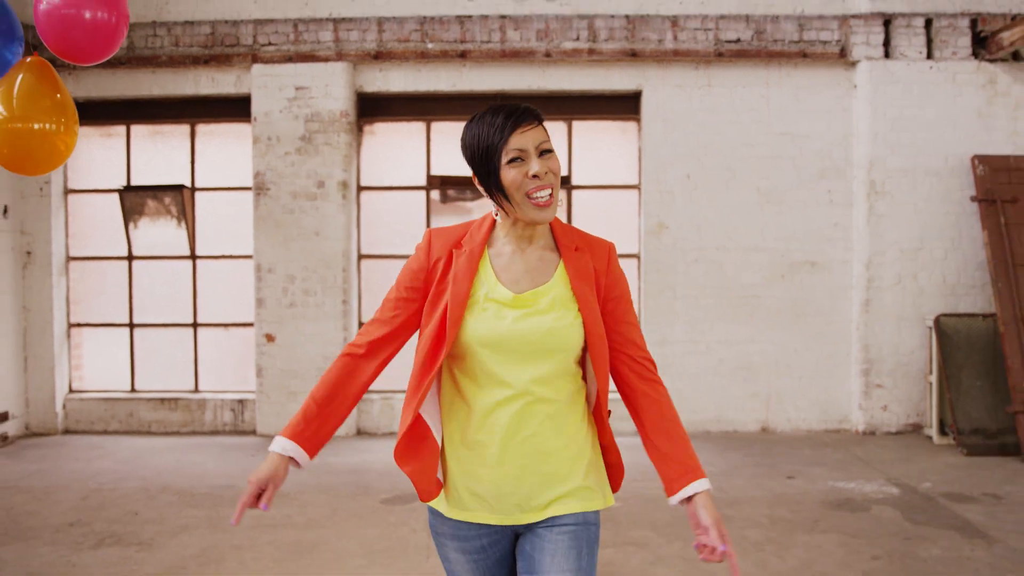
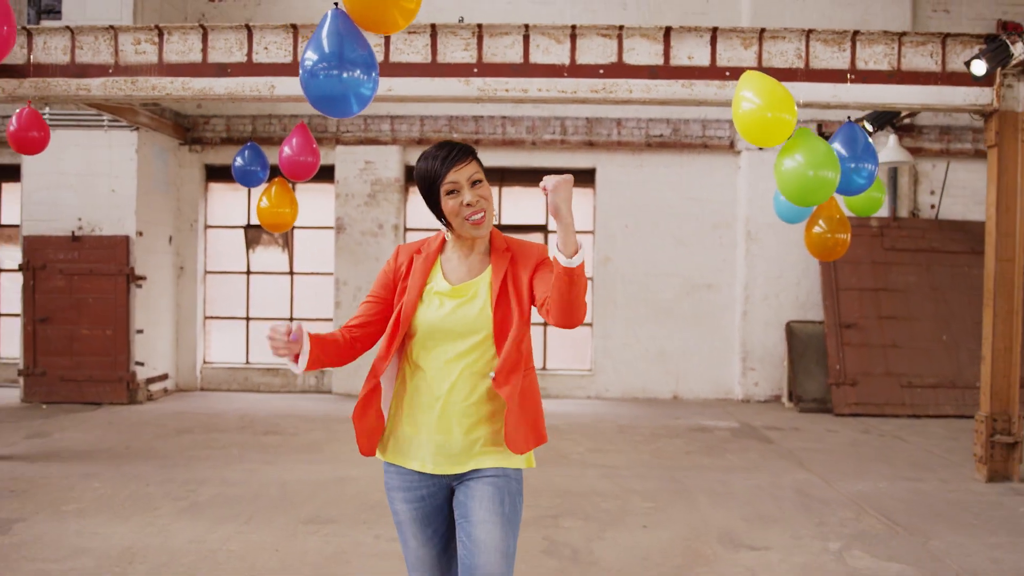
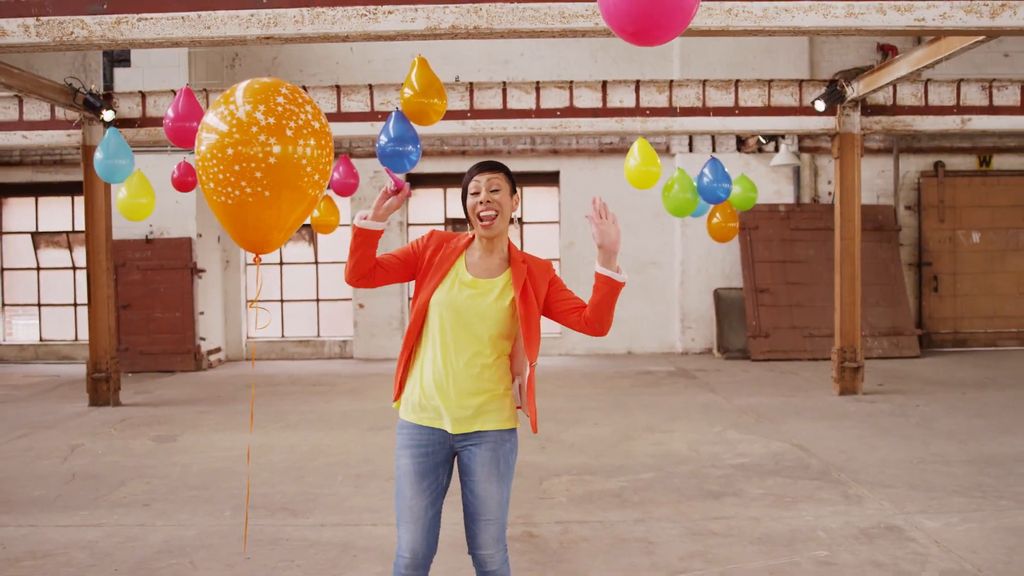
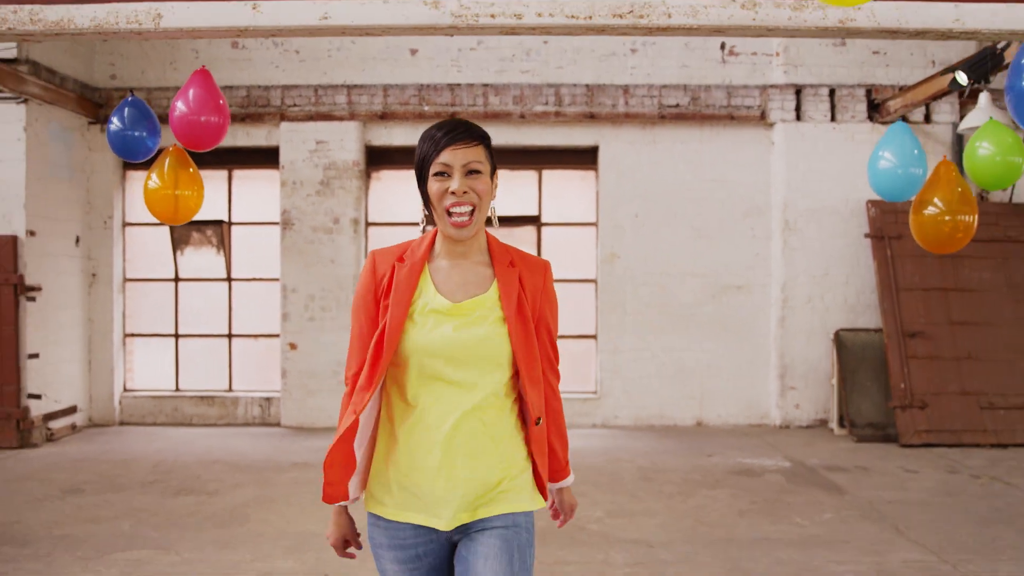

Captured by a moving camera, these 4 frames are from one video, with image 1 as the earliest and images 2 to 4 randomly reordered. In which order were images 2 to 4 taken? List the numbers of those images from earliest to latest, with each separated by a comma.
4, 2, 3
